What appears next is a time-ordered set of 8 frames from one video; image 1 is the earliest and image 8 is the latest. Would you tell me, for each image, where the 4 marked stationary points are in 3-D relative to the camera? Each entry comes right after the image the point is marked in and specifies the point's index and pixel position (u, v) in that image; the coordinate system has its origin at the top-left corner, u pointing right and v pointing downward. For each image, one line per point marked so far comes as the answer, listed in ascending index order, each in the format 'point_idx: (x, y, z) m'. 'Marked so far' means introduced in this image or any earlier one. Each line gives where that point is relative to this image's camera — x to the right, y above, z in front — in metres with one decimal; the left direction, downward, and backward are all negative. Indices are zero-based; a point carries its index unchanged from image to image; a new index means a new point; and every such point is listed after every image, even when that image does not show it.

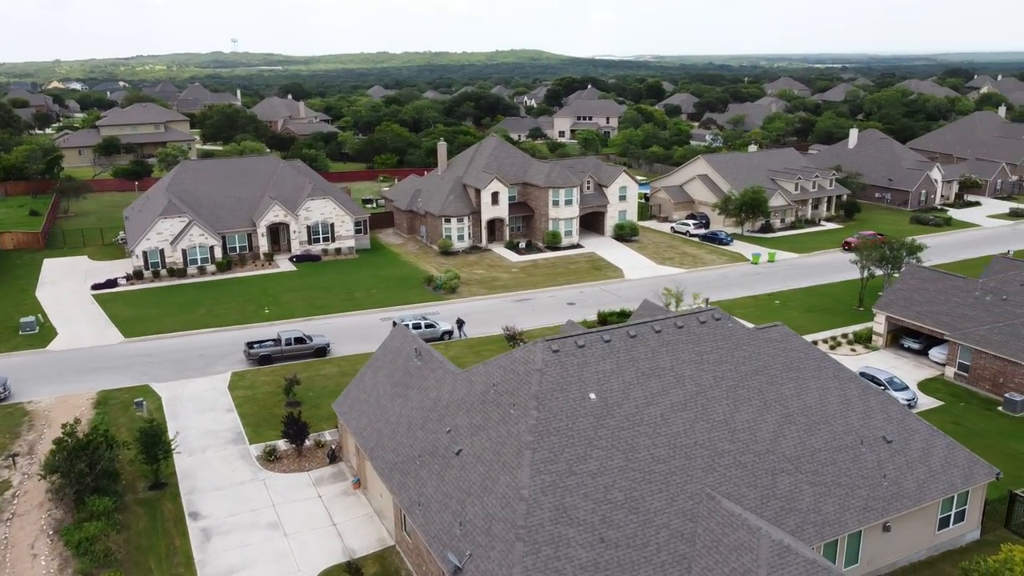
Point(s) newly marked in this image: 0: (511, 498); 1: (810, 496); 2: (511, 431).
0: (0.0, -4.6, +18.1) m
1: (+7.2, -5.0, +19.7) m
2: (0.0, -3.4, +19.5) m
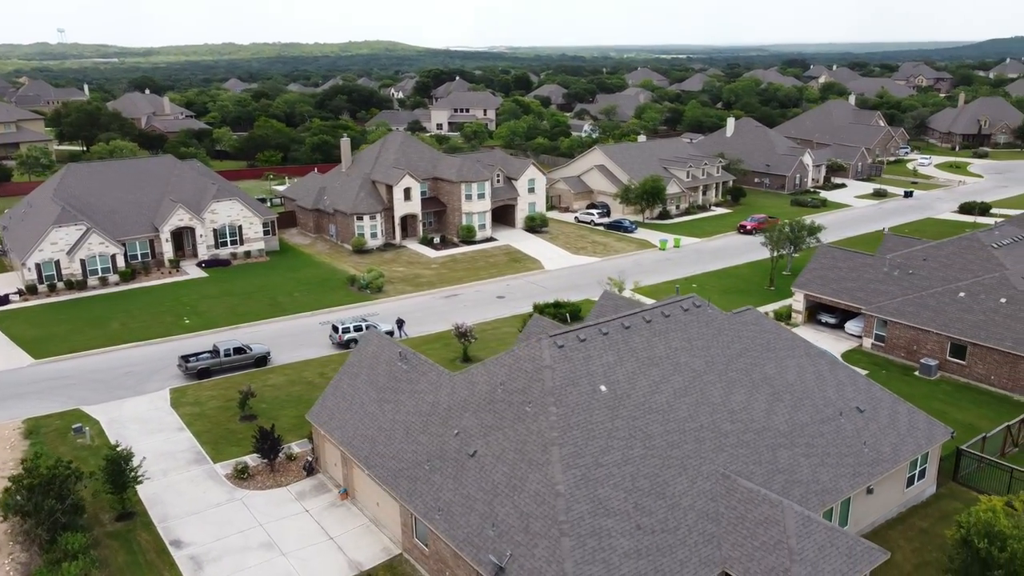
0: (+0.8, -4.6, +18.2) m
1: (+7.6, -4.6, +21.1) m
2: (+0.5, -3.4, +19.6) m
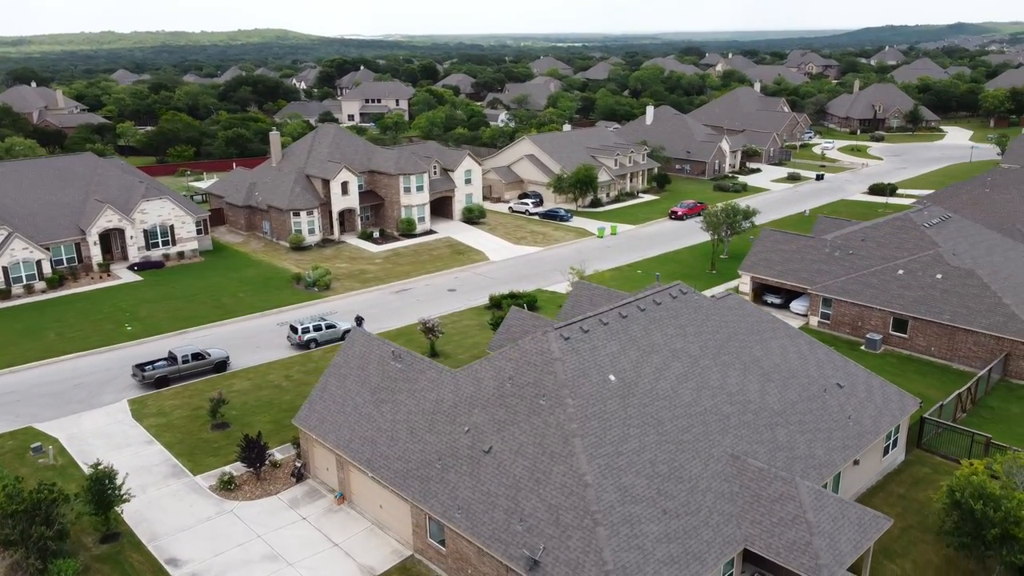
0: (+1.4, -4.5, +18.4) m
1: (+7.9, -4.1, +22.0) m
2: (+0.9, -3.2, +19.7) m
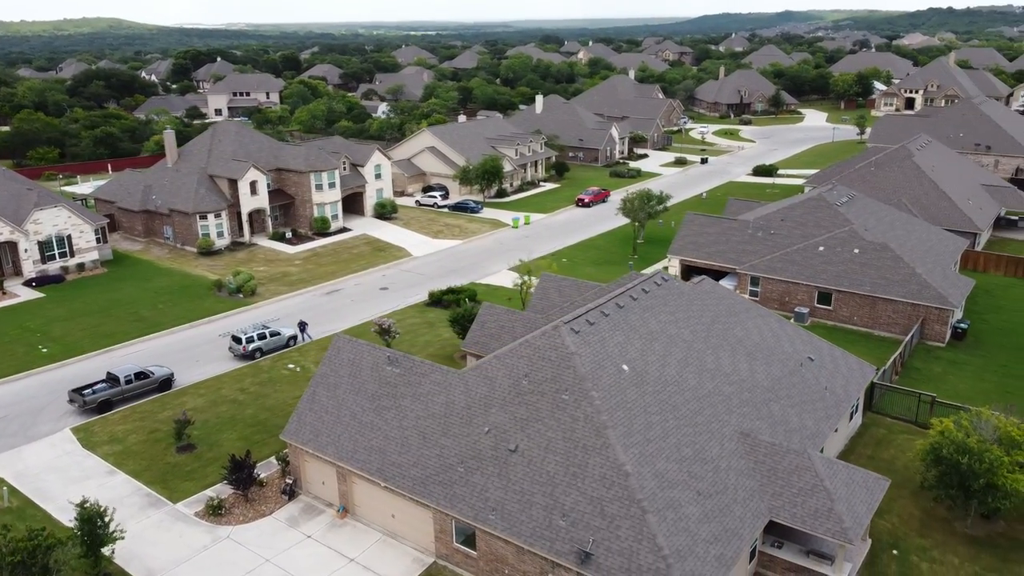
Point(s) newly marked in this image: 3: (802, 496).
0: (+2.3, -4.3, +18.7) m
1: (+8.1, -3.6, +23.4) m
2: (+1.6, -3.1, +19.9) m
3: (+7.0, -5.0, +19.8) m
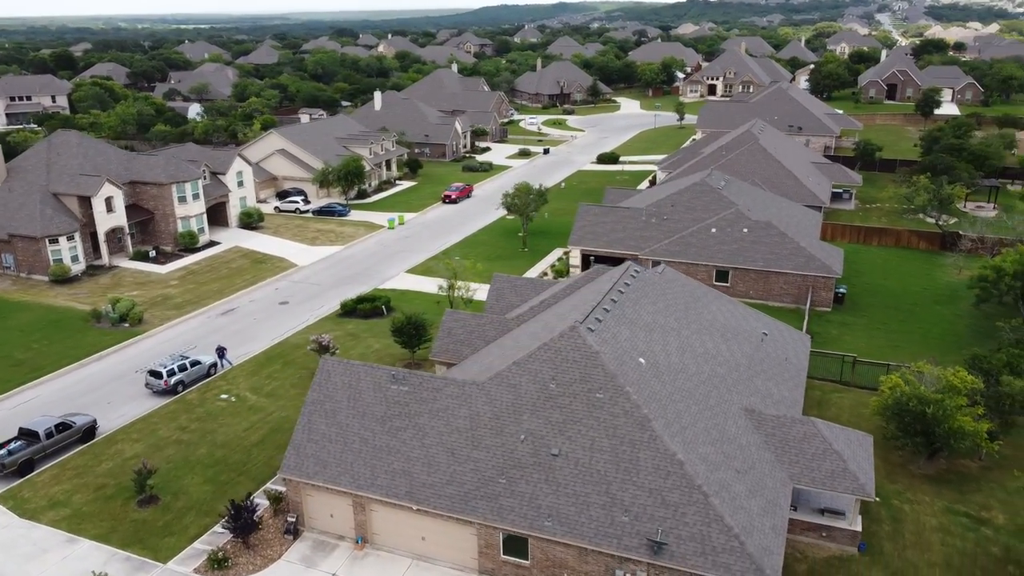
0: (+3.7, -4.2, +19.4) m
1: (+8.1, -3.0, +25.3) m
2: (+2.6, -3.1, +20.3) m
3: (+8.0, -4.5, +21.6) m
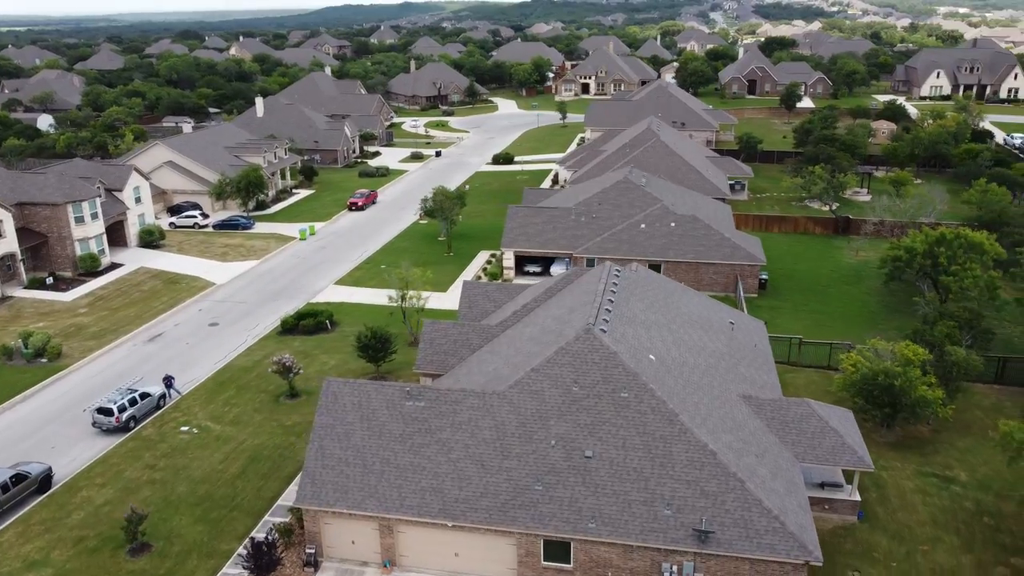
0: (+4.7, -4.2, +20.1) m
1: (+7.9, -2.7, +26.6) m
2: (+3.3, -3.1, +20.8) m
3: (+8.6, -4.2, +23.0) m
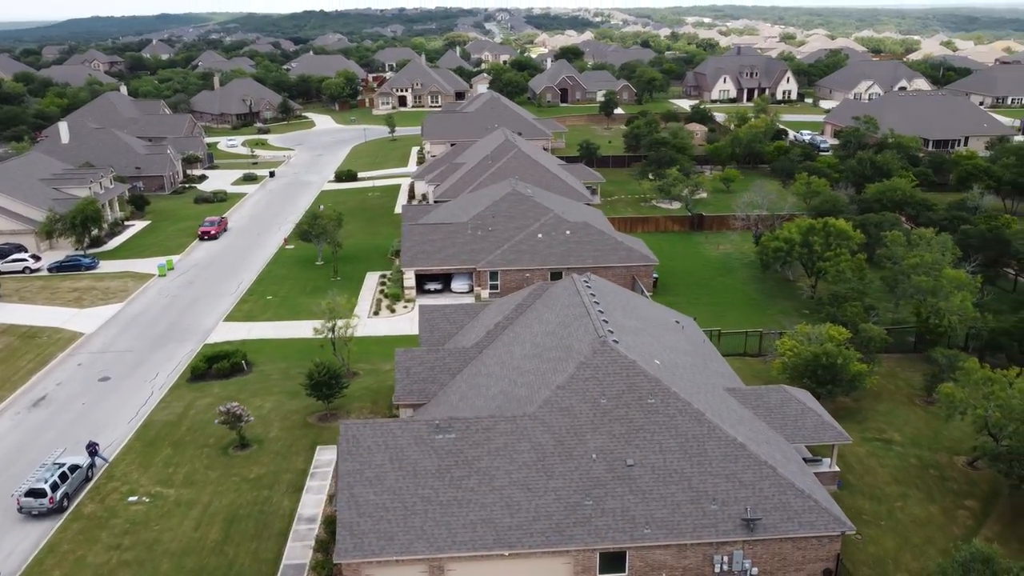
0: (+5.8, -4.3, +21.3) m
1: (+7.1, -2.7, +28.5) m
2: (+4.2, -3.3, +21.7) m
3: (+8.8, -4.0, +25.1) m
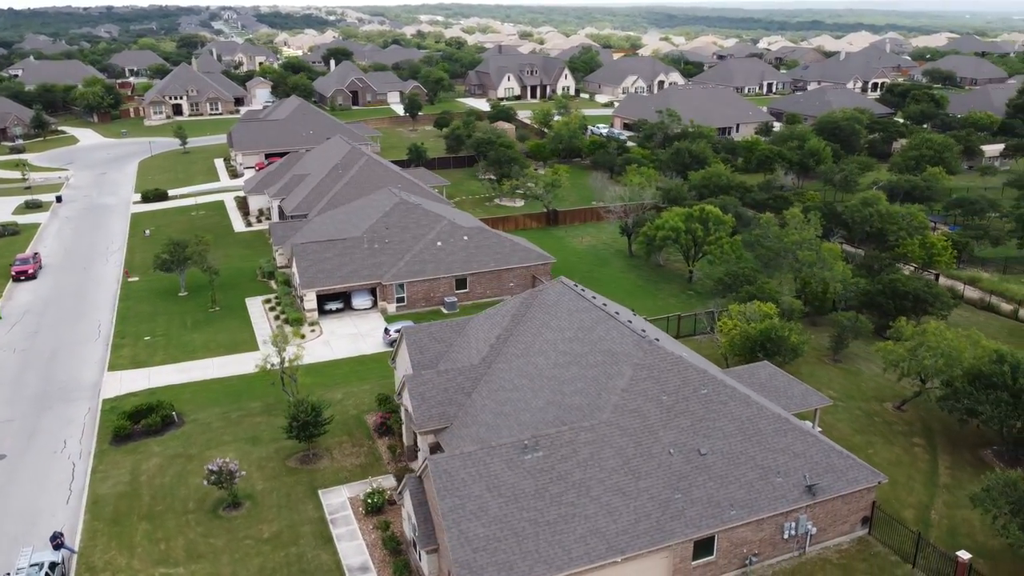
0: (+7.7, -3.9, +23.3) m
1: (+6.7, -2.3, +30.5) m
2: (+6.0, -3.2, +23.2) m
3: (+9.4, -3.5, +27.8) m
